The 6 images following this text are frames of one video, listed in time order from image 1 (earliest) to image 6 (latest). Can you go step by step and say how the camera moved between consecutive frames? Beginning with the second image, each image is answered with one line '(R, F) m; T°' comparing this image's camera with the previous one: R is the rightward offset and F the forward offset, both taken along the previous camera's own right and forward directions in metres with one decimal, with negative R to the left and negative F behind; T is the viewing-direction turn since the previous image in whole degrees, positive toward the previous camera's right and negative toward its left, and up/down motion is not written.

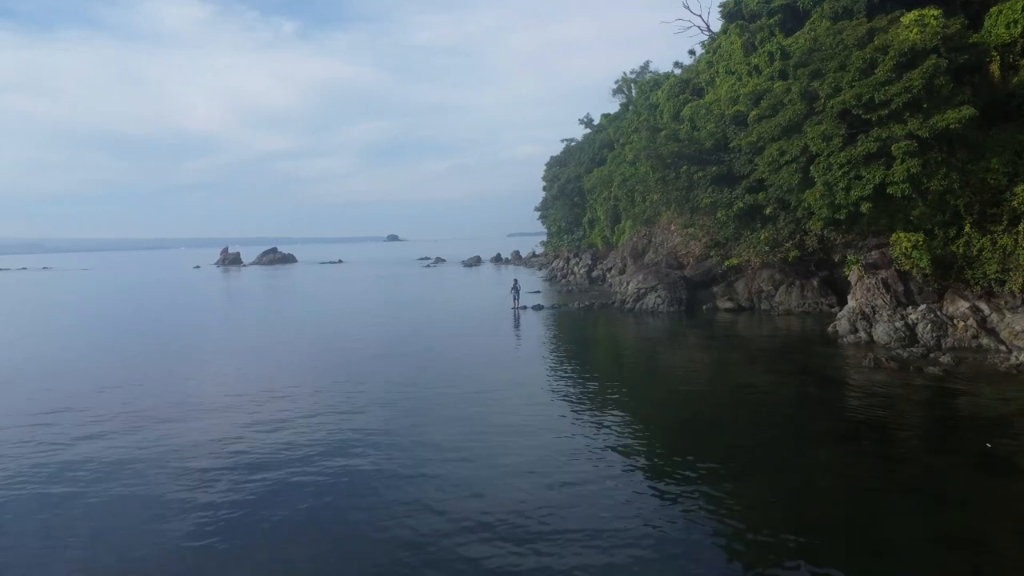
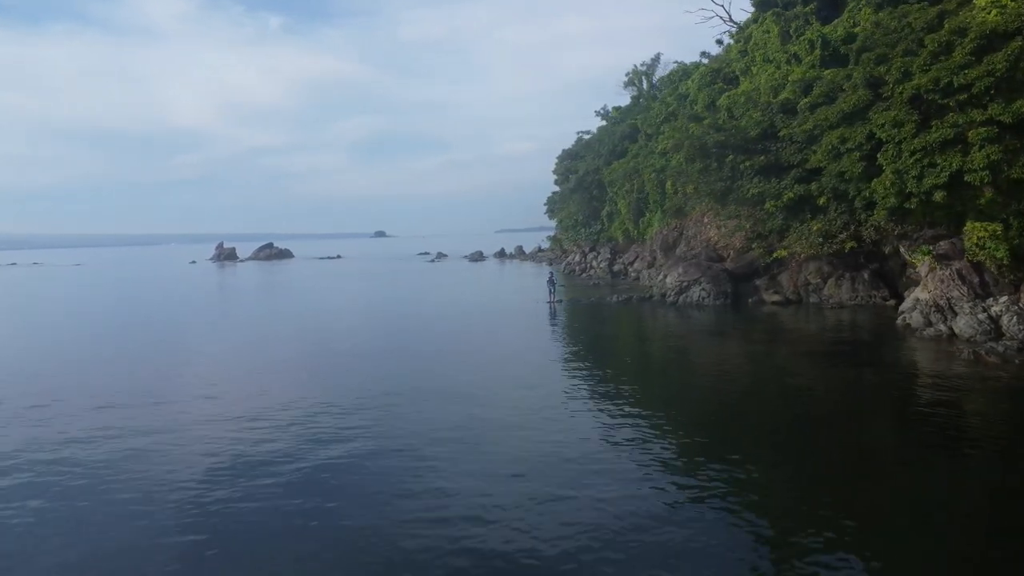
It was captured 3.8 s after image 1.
(-1.8, +0.7) m; 0°
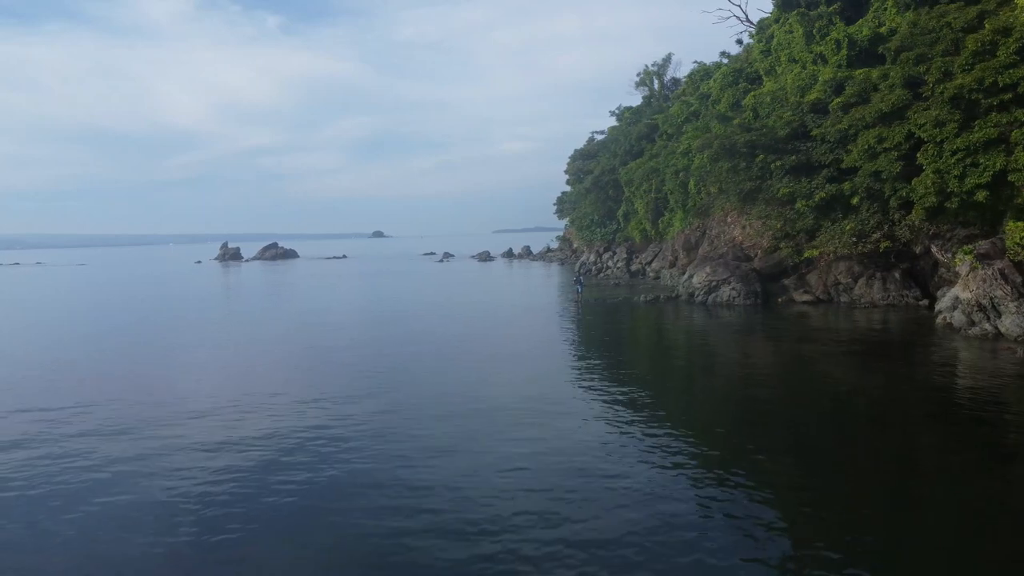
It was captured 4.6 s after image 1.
(-1.1, -0.1) m; 0°
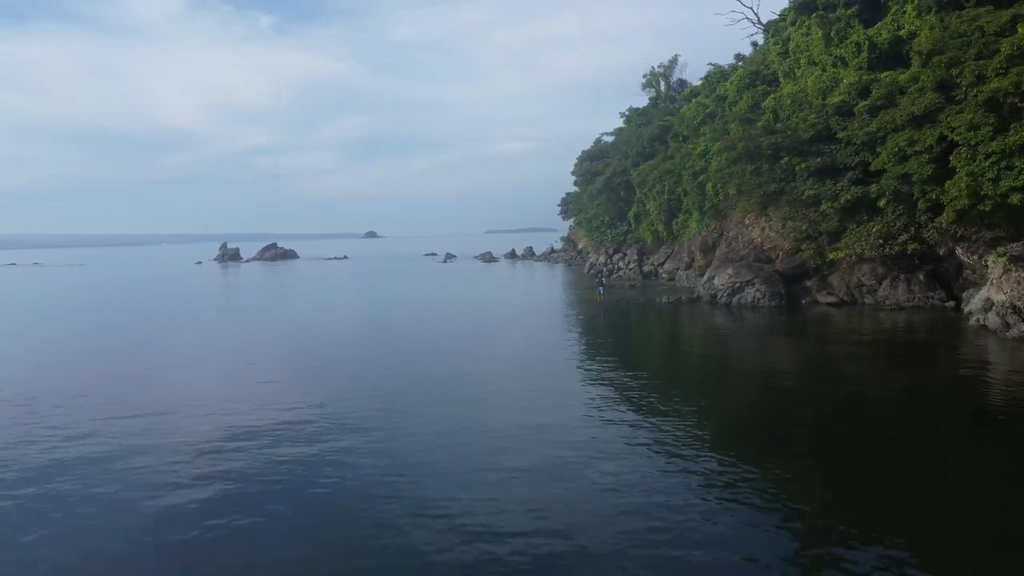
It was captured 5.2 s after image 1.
(-1.1, -0.1) m; 0°
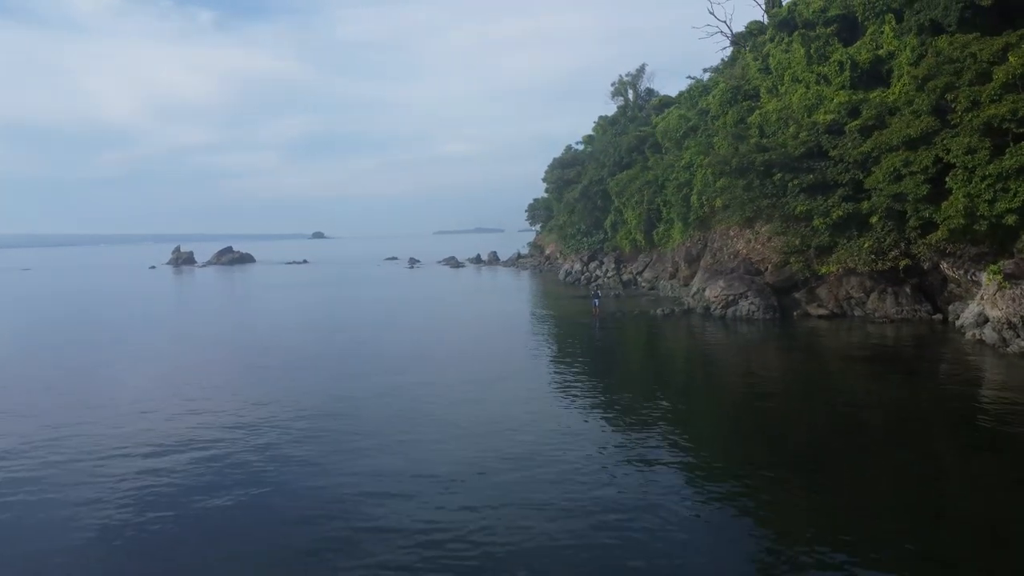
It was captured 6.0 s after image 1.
(-1.7, +0.1) m; +4°
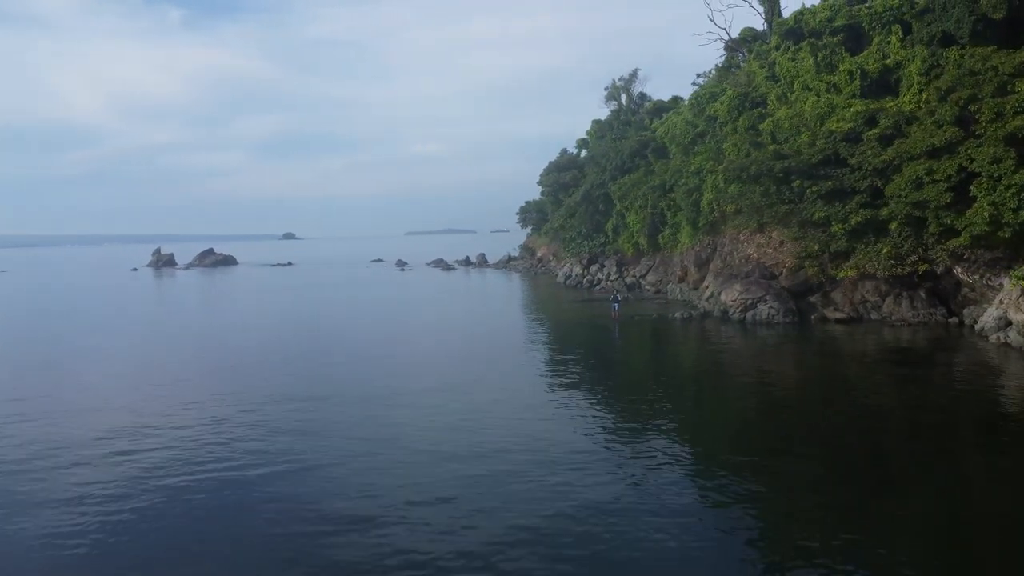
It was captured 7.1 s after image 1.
(-1.8, -0.3) m; +2°
